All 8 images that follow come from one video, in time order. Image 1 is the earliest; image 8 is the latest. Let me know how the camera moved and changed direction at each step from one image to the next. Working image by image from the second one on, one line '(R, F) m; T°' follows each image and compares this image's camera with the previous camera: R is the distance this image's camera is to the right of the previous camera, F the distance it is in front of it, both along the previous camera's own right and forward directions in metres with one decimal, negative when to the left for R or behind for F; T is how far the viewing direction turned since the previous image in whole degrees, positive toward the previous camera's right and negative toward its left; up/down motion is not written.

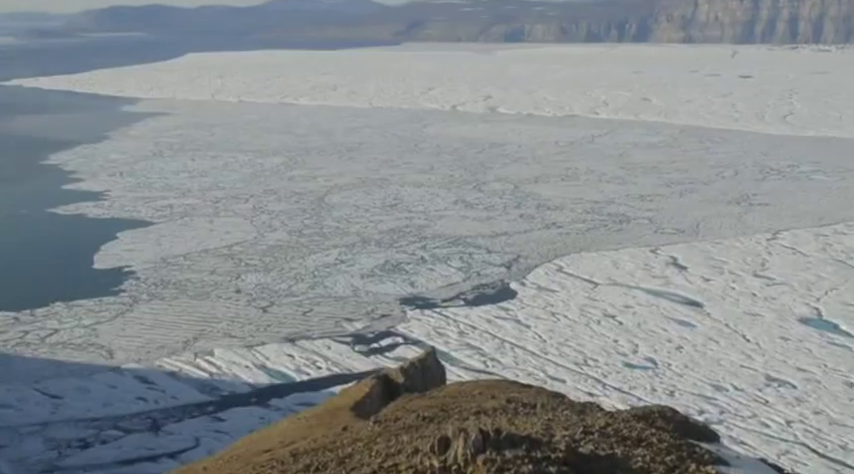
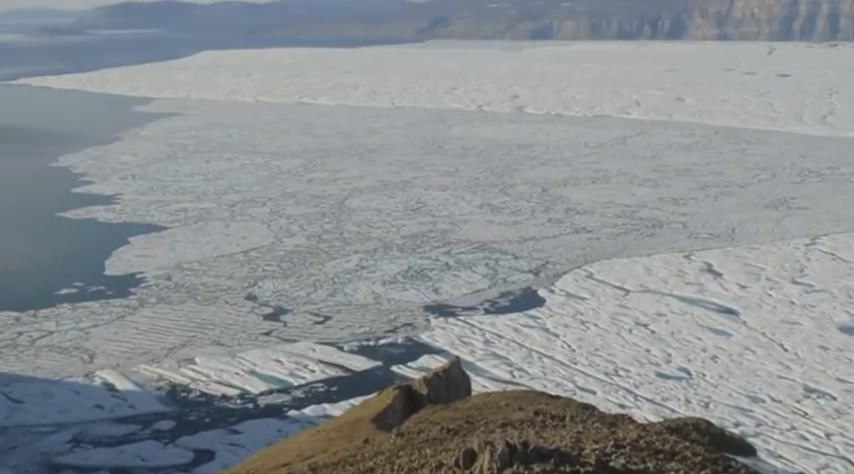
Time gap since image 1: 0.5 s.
(0.0, +0.5) m; -1°
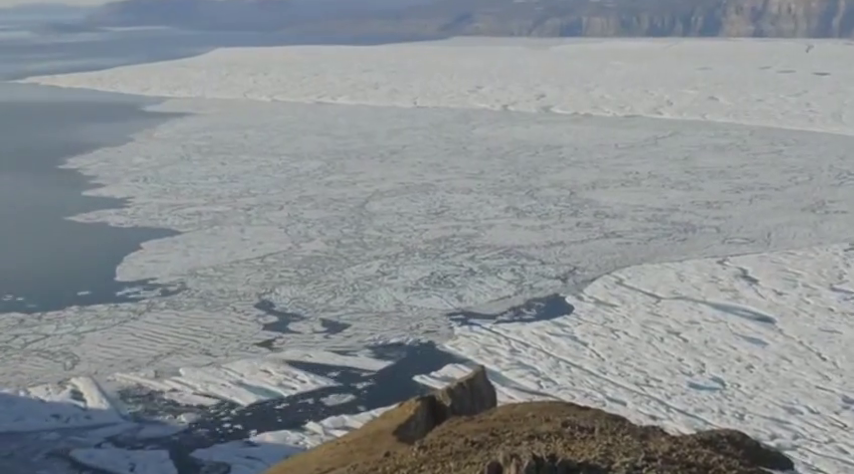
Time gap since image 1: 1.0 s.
(0.0, +0.4) m; -1°
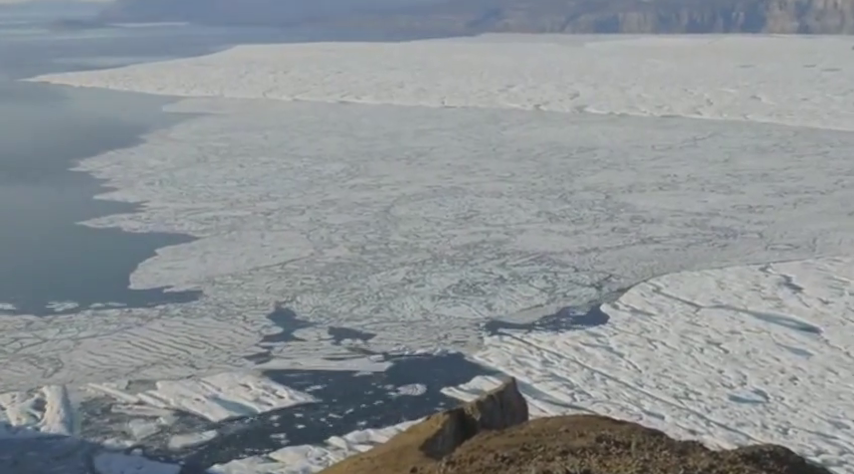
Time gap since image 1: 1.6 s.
(0.0, +0.5) m; -1°
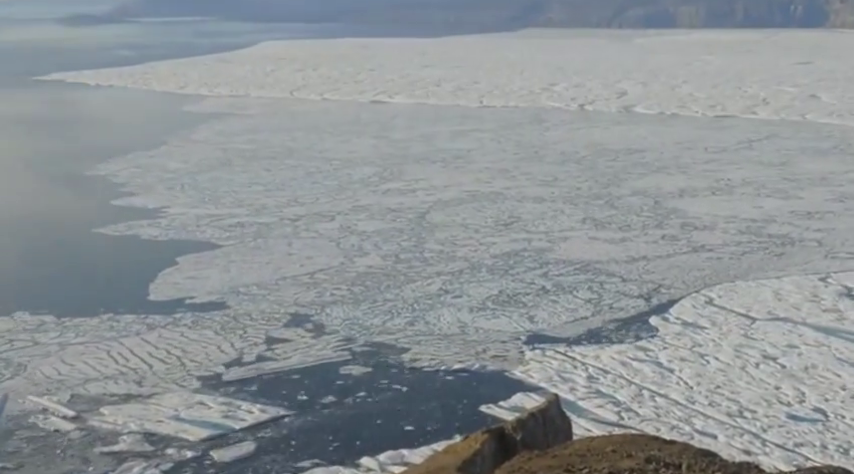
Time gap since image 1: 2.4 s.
(0.0, +0.6) m; -2°
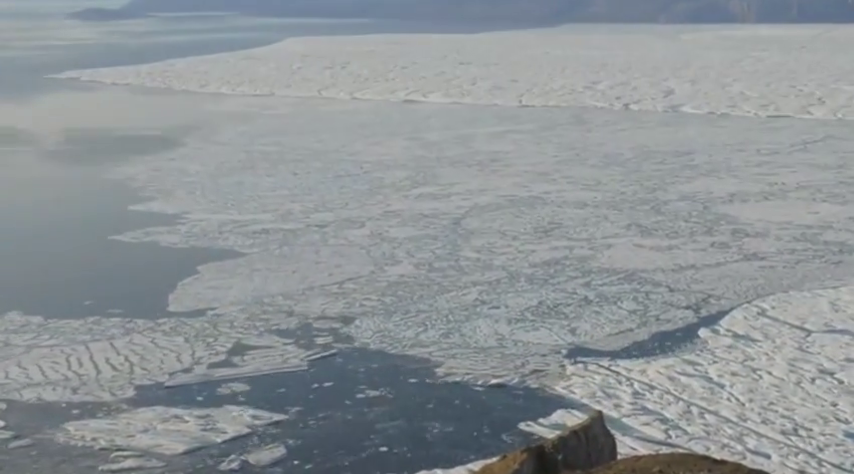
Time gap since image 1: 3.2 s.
(0.0, +0.5) m; -2°
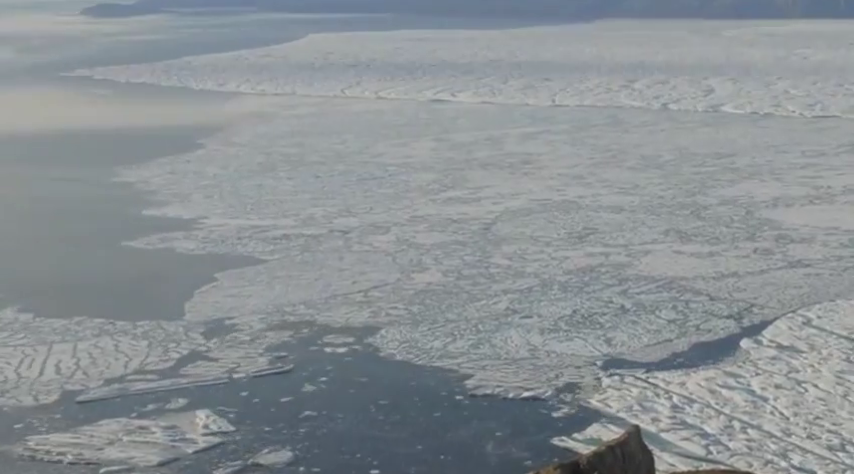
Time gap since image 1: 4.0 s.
(0.0, +0.4) m; -1°
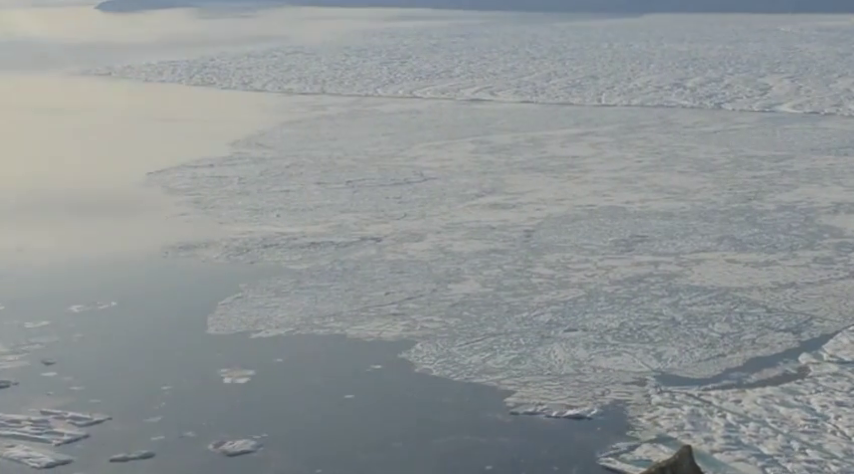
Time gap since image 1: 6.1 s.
(0.0, +0.5) m; -2°
